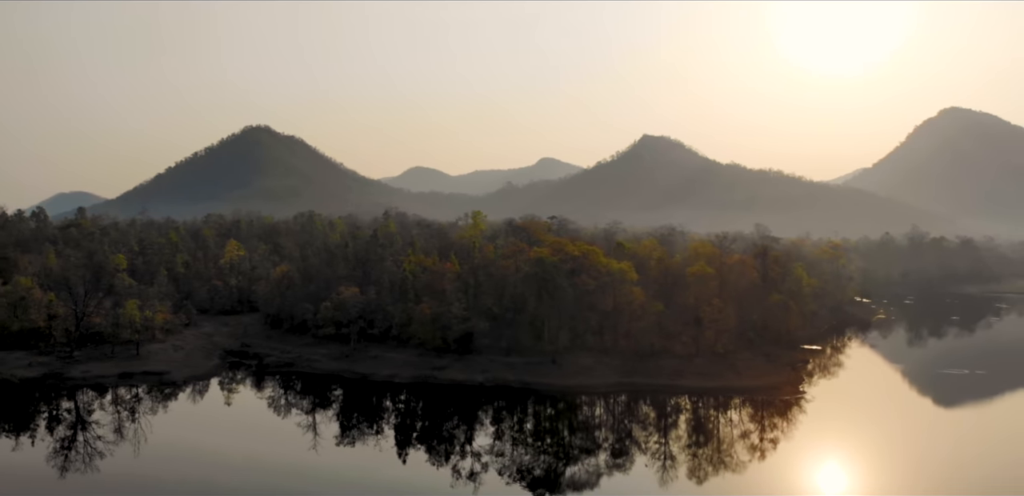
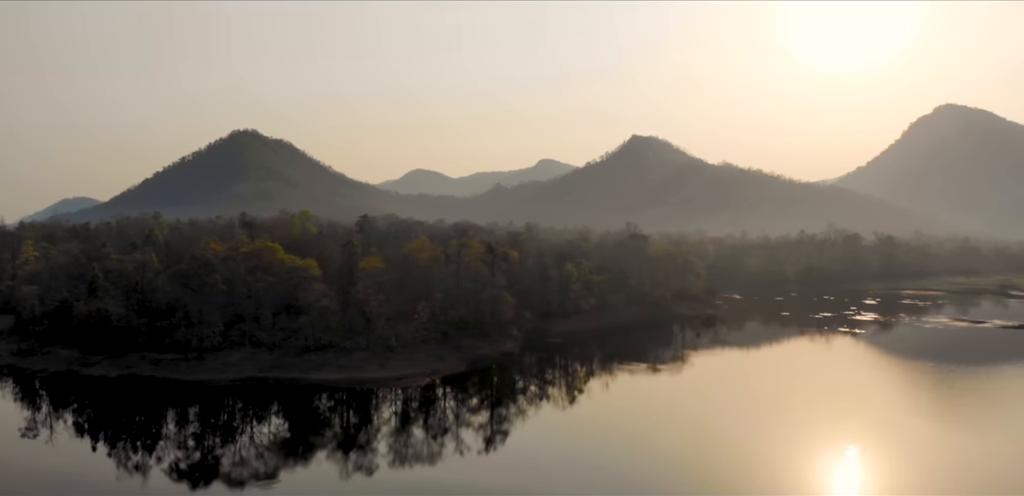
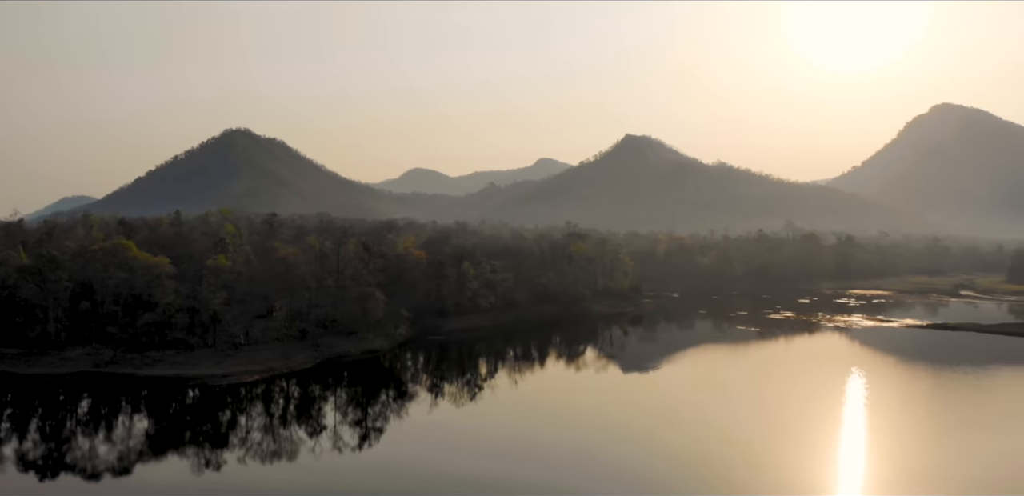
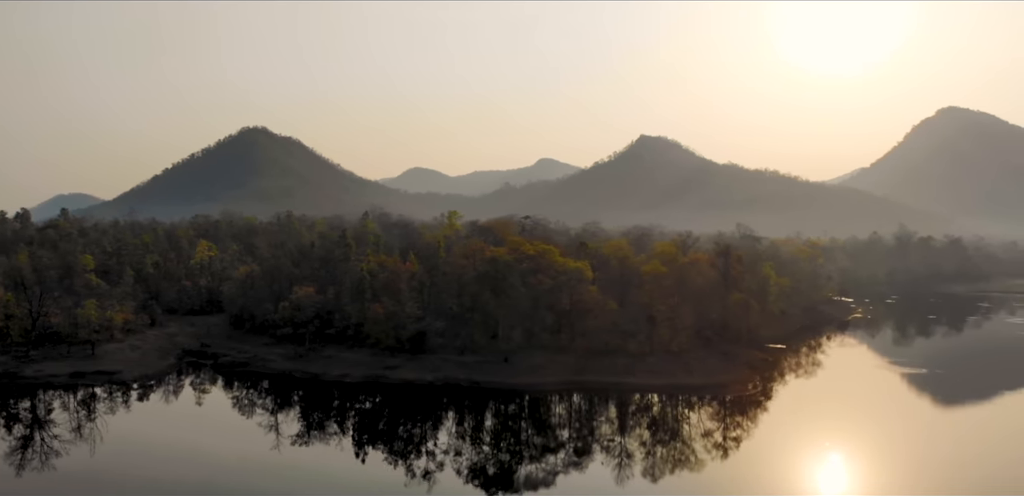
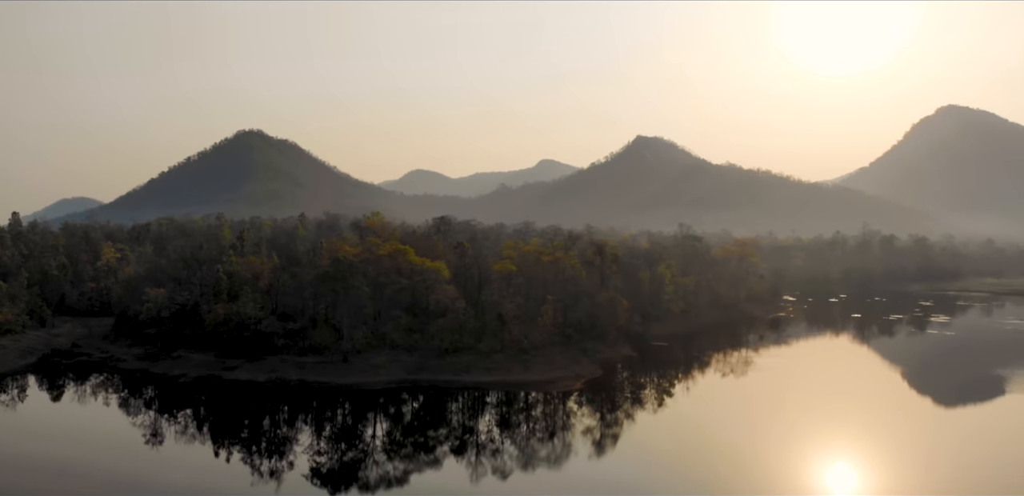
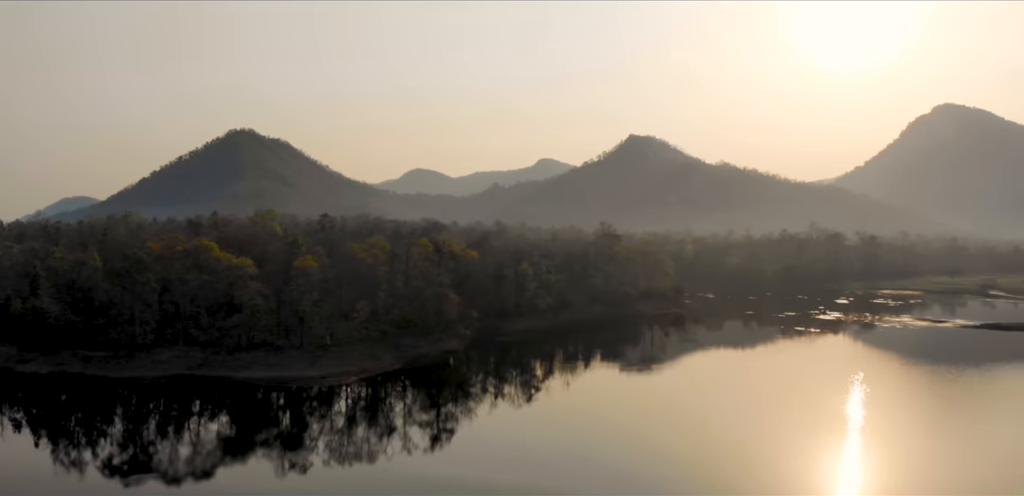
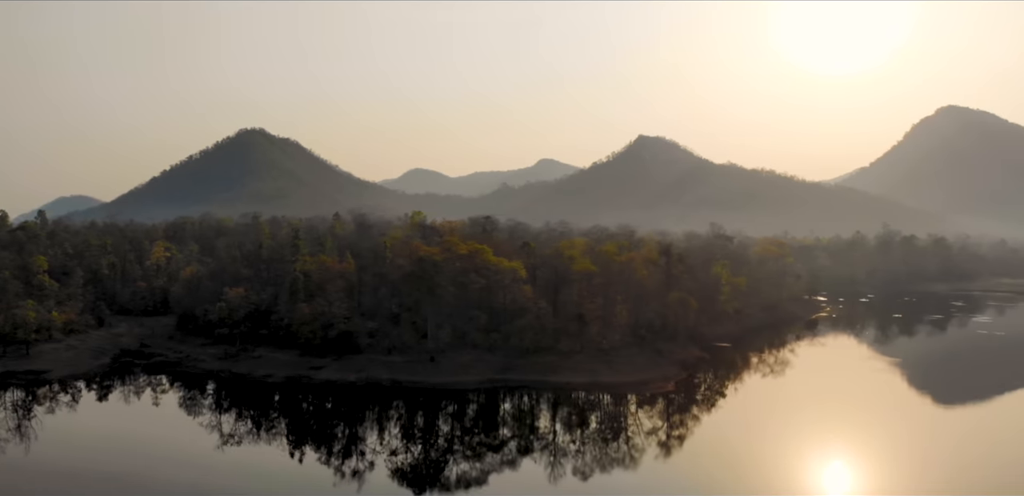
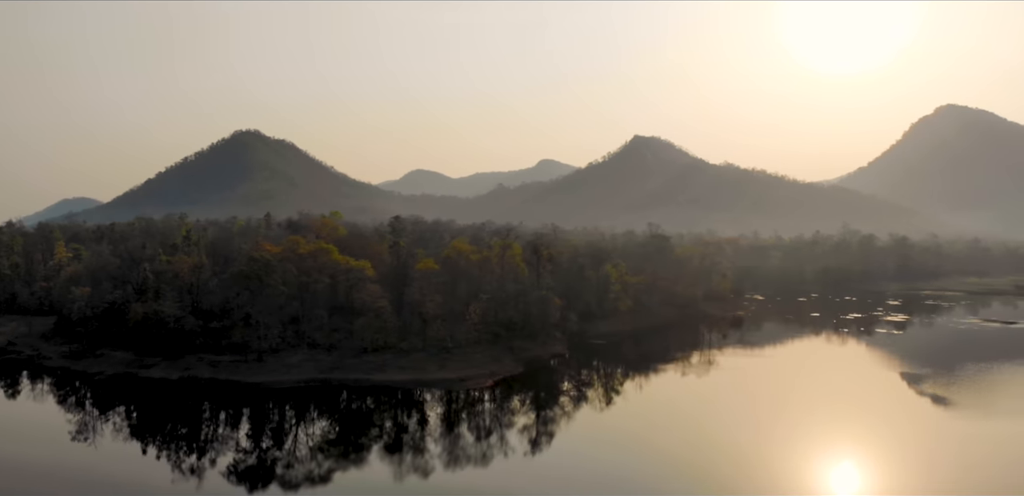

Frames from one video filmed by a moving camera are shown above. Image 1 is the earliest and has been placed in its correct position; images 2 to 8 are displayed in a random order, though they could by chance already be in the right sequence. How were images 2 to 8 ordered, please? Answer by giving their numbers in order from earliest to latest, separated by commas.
4, 7, 5, 8, 2, 6, 3
